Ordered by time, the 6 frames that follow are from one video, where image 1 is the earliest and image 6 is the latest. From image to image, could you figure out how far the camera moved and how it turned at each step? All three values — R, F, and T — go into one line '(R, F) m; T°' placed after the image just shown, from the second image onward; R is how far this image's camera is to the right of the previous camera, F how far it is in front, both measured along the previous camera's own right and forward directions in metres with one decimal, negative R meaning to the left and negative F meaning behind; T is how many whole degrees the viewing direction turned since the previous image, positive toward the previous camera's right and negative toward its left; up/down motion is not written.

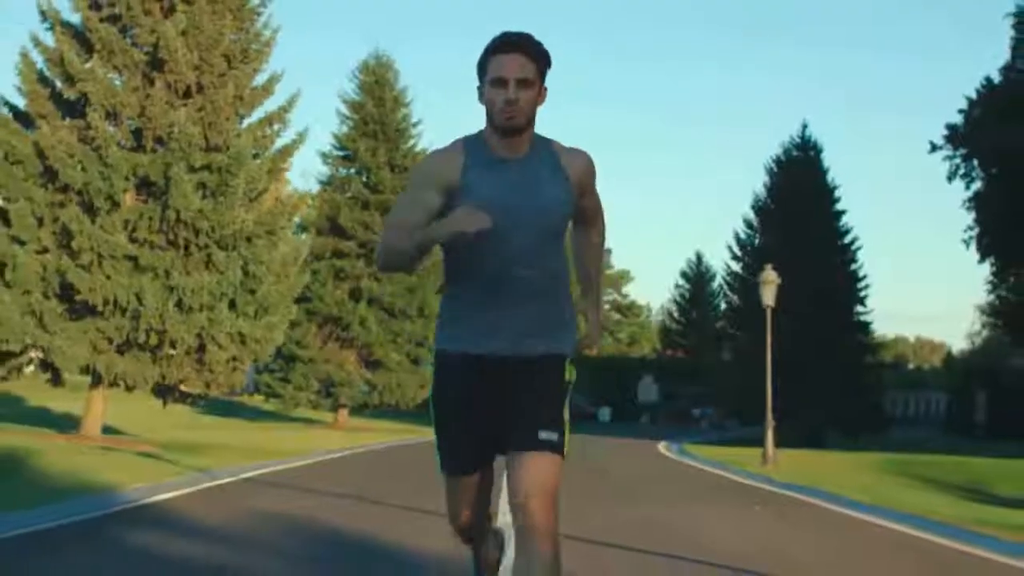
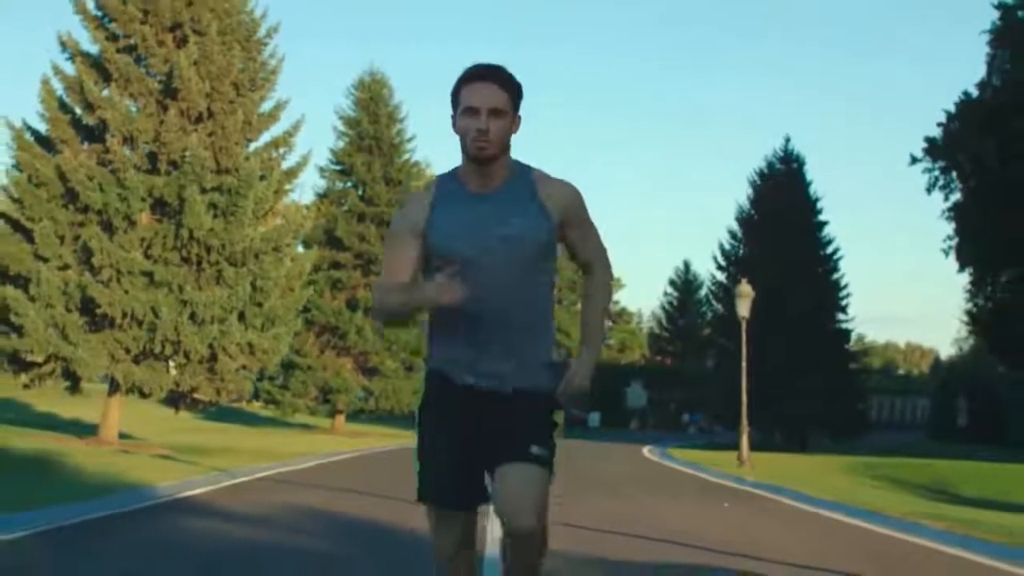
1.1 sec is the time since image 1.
(0.0, -1.4) m; 0°
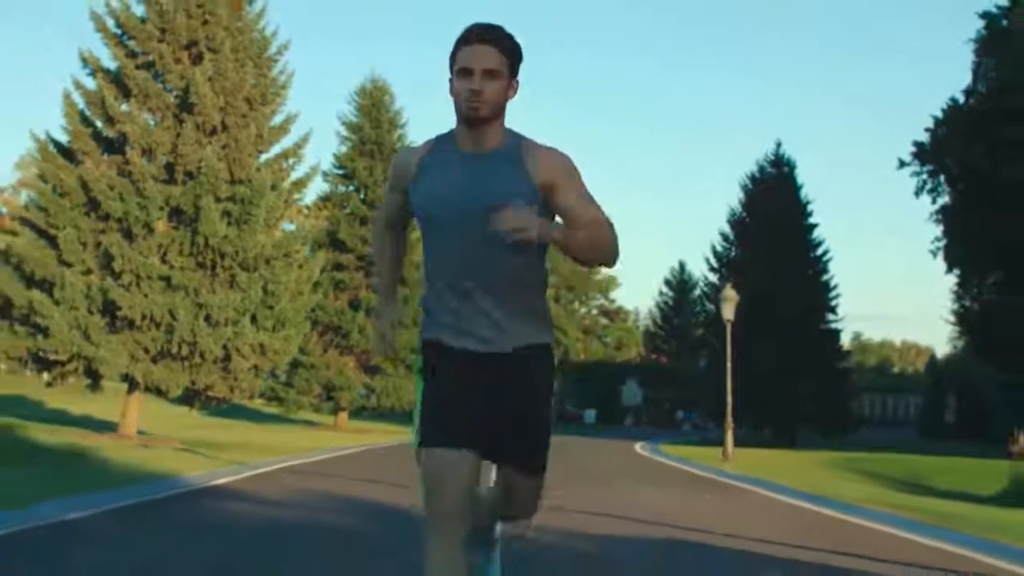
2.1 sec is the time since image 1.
(0.0, -1.3) m; 0°
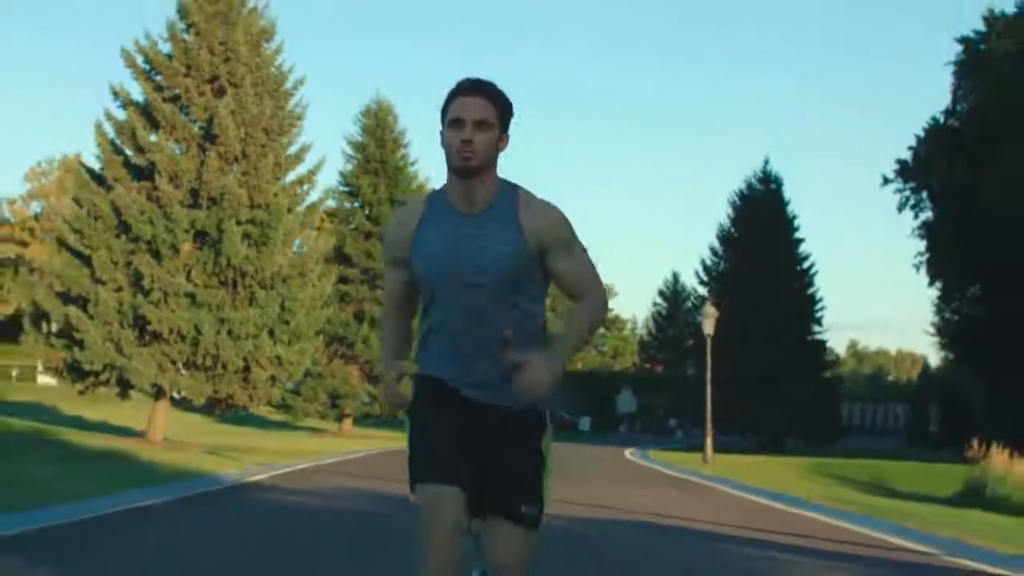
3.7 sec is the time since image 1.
(0.0, -2.0) m; 0°
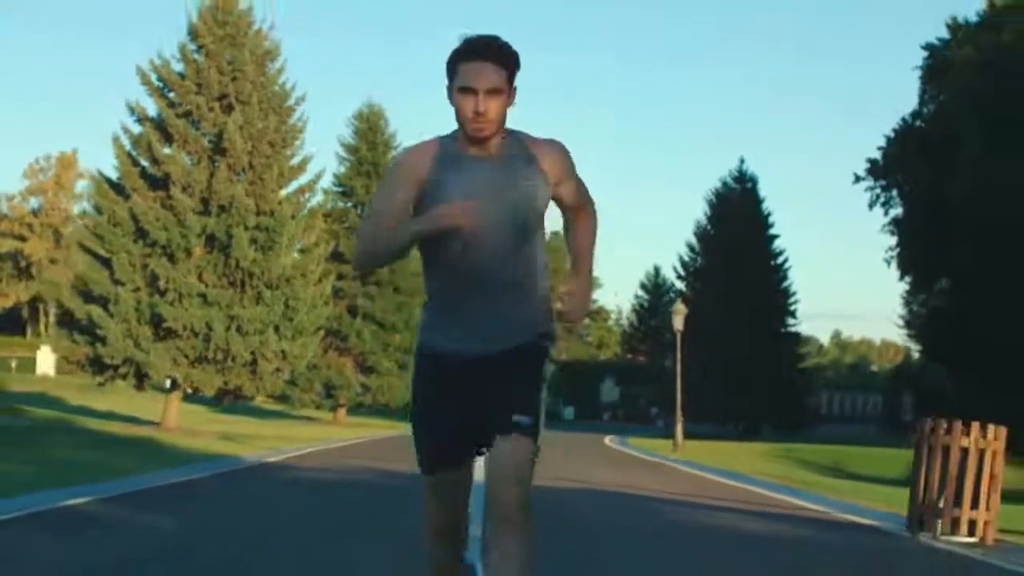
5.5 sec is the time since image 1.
(0.0, -2.3) m; +1°
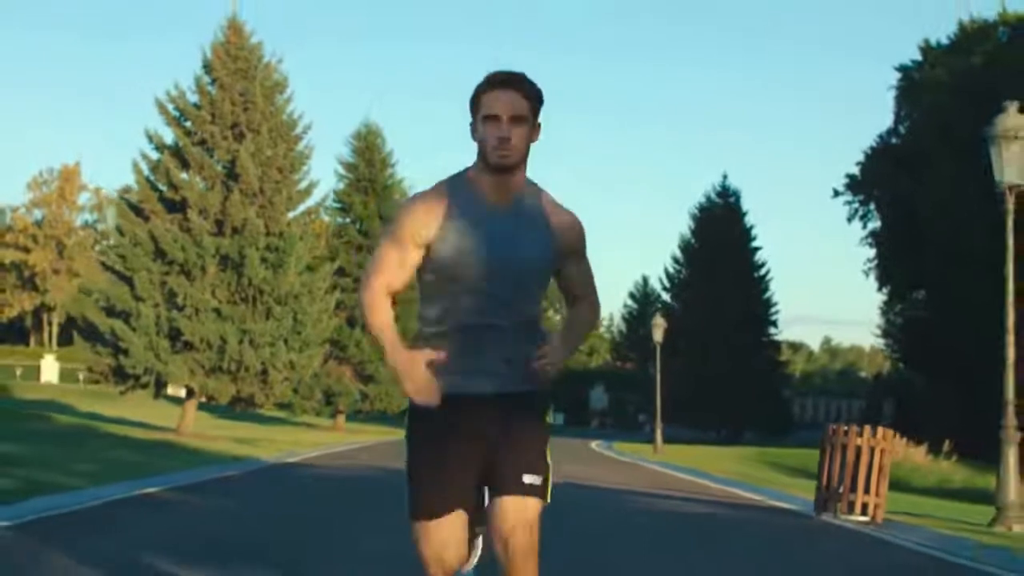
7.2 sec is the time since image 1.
(0.0, -2.2) m; 0°
